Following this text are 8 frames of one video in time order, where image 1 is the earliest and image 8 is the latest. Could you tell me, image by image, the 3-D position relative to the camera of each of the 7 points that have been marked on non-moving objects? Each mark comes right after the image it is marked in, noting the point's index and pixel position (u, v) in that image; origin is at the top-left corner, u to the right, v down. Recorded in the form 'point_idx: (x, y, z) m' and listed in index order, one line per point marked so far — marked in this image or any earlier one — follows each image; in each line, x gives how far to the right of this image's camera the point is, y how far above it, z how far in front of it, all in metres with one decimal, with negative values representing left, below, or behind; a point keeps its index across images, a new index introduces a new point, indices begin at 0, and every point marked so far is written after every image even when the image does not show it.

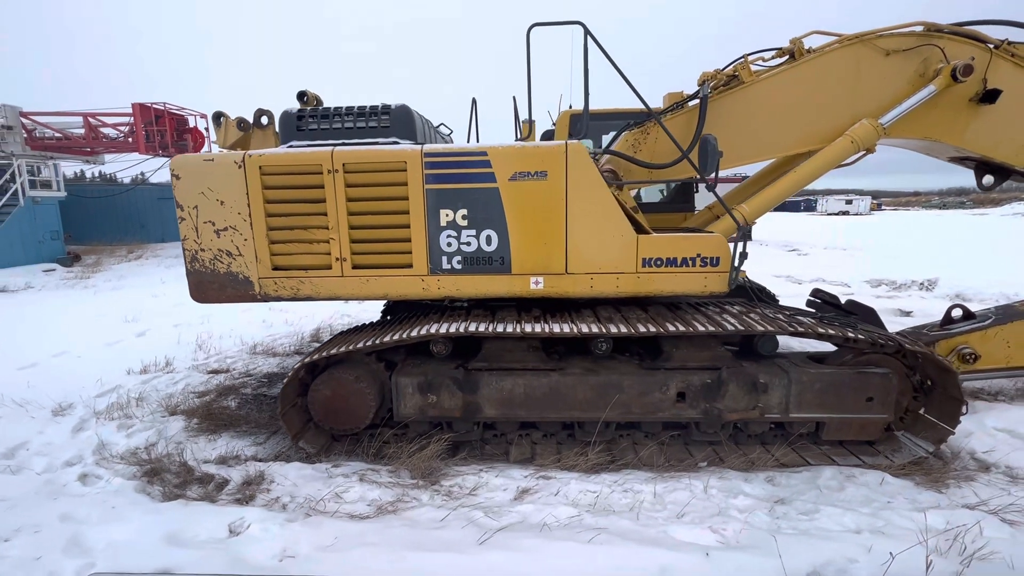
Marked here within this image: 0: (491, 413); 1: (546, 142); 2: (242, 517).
0: (-0.1, -0.9, +3.4) m
1: (+0.2, +1.0, +3.2) m
2: (-1.4, -1.2, +2.5) m
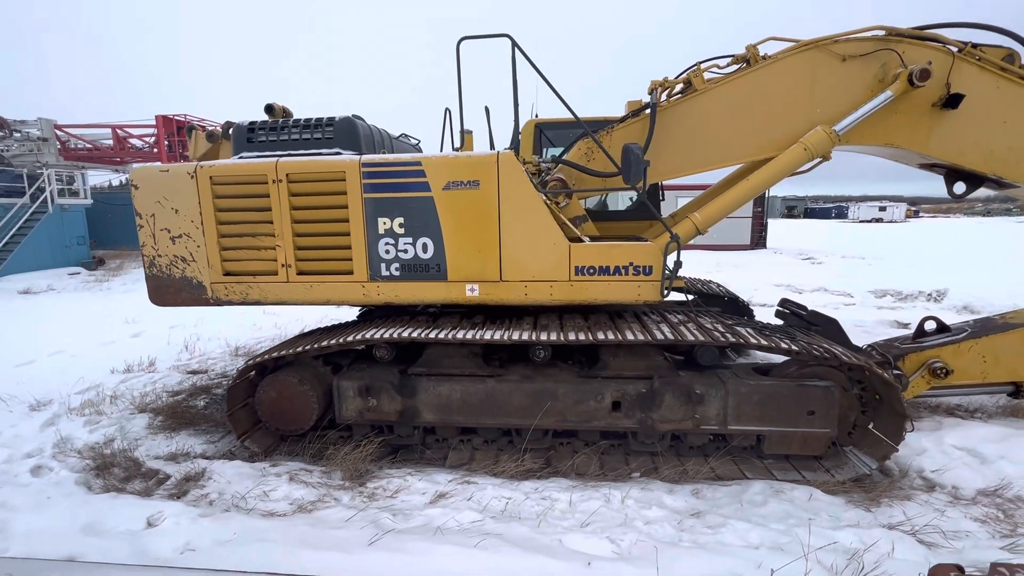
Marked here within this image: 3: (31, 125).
0: (-0.6, -1.0, +3.5) m
1: (-0.2, +0.9, +3.2) m
2: (-2.0, -1.2, +2.6) m
3: (-13.4, +4.6, +13.2) m
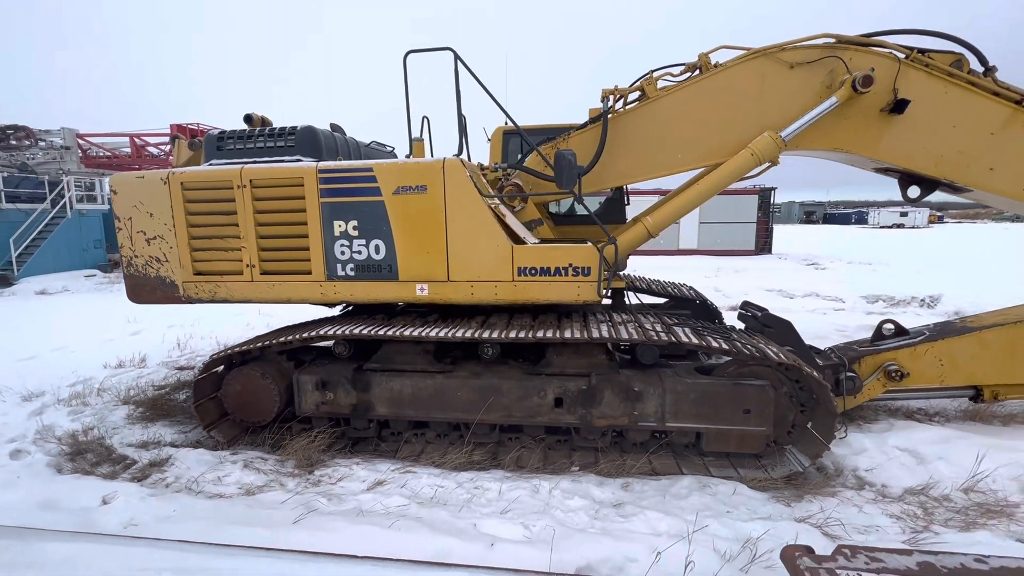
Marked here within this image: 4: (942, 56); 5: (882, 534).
0: (-1.0, -1.0, +3.7) m
1: (-0.6, +0.9, +3.4) m
2: (-2.4, -1.2, +2.8) m
3: (-13.4, +4.6, +13.8) m
4: (+3.5, +1.9, +3.8) m
5: (+2.0, -1.3, +2.5) m
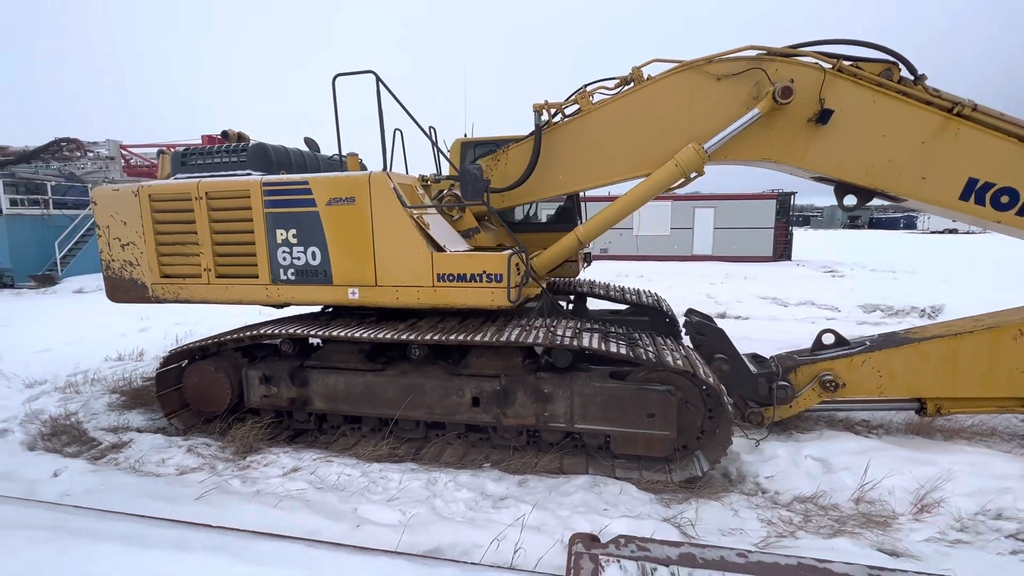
0: (-1.6, -1.0, +3.9) m
1: (-1.3, +0.9, +3.7) m
2: (-3.1, -1.2, +3.2) m
3: (-13.2, +4.6, +15.1) m
4: (+2.9, +1.8, +3.8) m
5: (+1.3, -1.4, +2.6) m
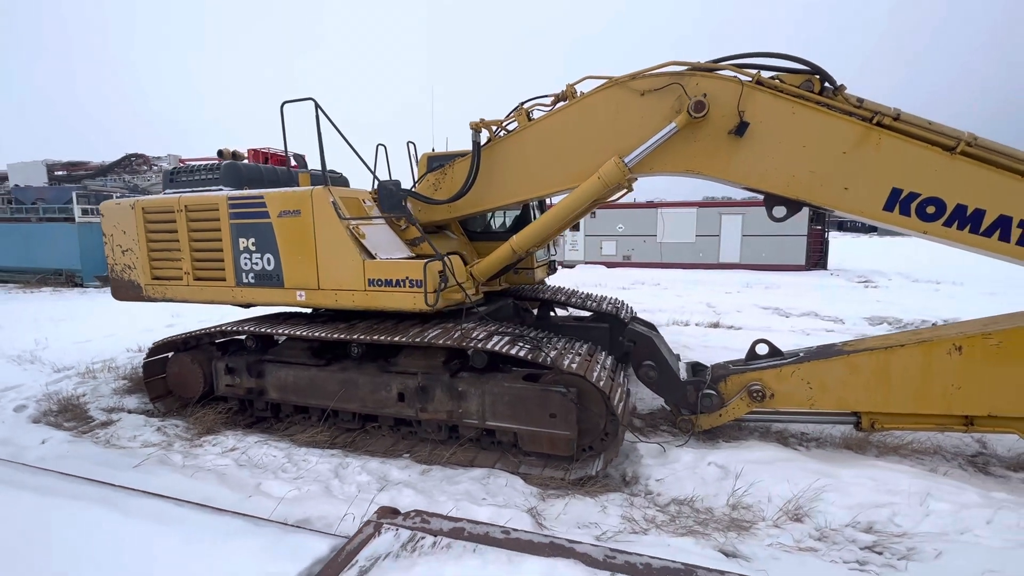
0: (-2.2, -1.0, +4.4) m
1: (-1.9, +0.9, +4.1) m
2: (-3.8, -1.2, +3.8) m
3: (-12.5, +4.6, +16.8) m
4: (+2.3, +1.7, +3.8) m
5: (+0.5, -1.4, +2.8) m
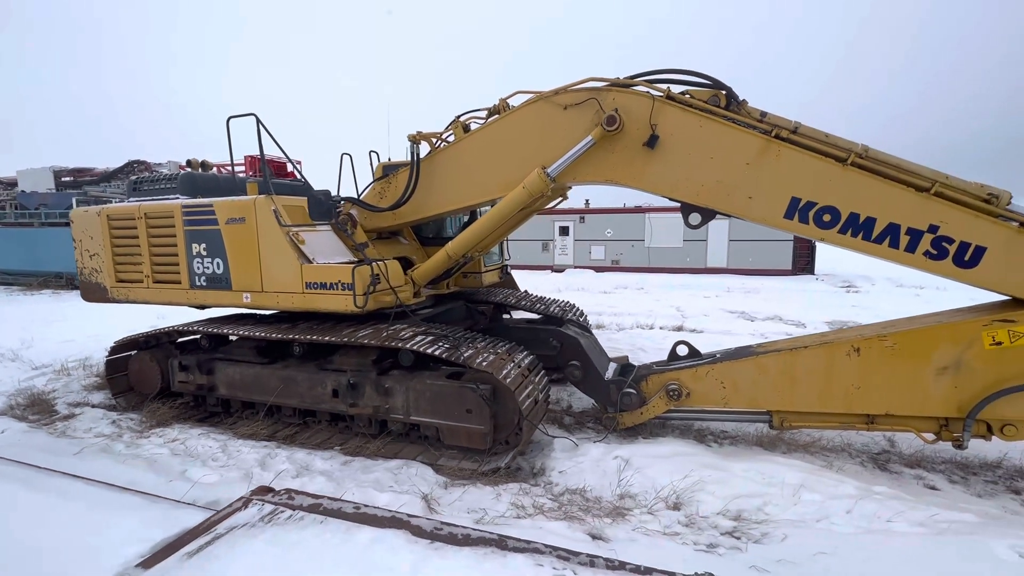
0: (-2.9, -1.0, +4.7) m
1: (-2.5, +0.9, +4.4) m
2: (-4.4, -1.2, +4.1) m
3: (-12.9, +4.5, +17.3) m
4: (+1.6, +1.7, +4.0) m
5: (-0.2, -1.4, +3.0) m
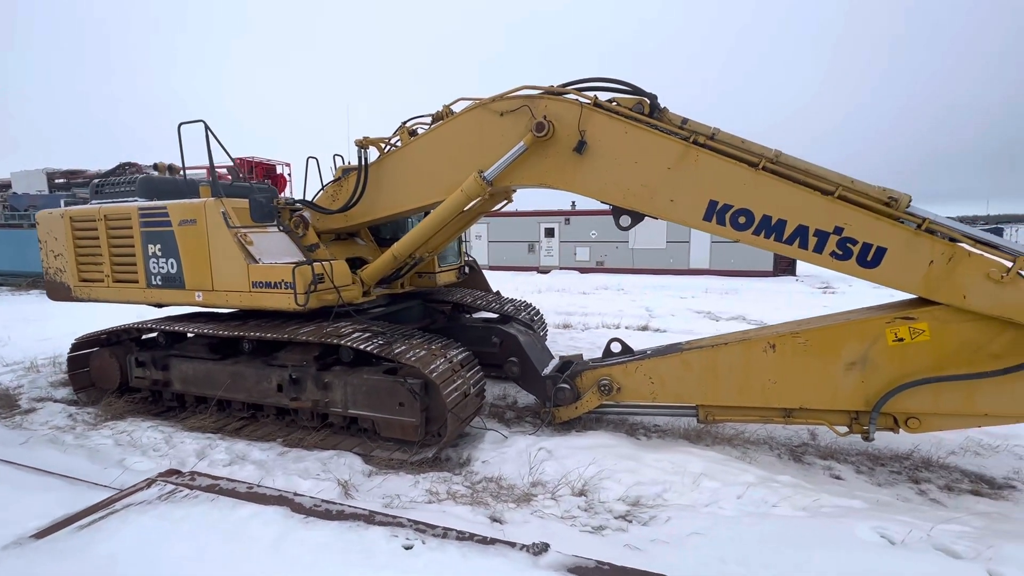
0: (-3.5, -1.0, +4.9) m
1: (-3.1, +0.9, +4.6) m
2: (-5.0, -1.2, +4.3) m
3: (-13.4, +4.5, +17.5) m
4: (+1.0, +1.7, +4.2) m
5: (-0.8, -1.4, +3.2) m
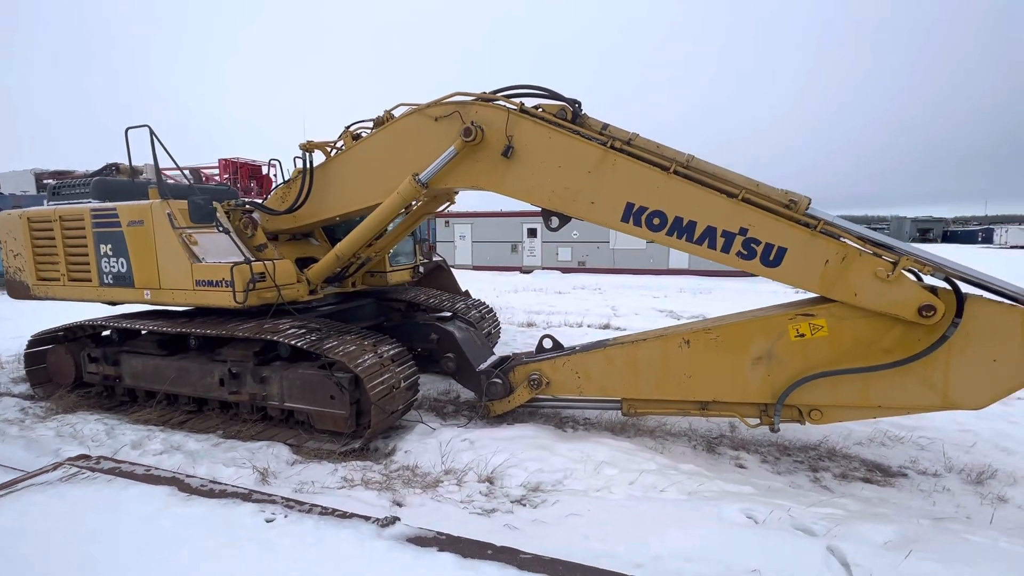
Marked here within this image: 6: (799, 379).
0: (-4.2, -1.0, +5.1) m
1: (-3.8, +0.9, +4.8) m
2: (-5.7, -1.2, +4.5) m
3: (-14.1, +4.5, +17.7) m
4: (+0.4, +1.7, +4.4) m
5: (-1.5, -1.4, +3.3) m
6: (+2.4, -0.8, +3.9) m
